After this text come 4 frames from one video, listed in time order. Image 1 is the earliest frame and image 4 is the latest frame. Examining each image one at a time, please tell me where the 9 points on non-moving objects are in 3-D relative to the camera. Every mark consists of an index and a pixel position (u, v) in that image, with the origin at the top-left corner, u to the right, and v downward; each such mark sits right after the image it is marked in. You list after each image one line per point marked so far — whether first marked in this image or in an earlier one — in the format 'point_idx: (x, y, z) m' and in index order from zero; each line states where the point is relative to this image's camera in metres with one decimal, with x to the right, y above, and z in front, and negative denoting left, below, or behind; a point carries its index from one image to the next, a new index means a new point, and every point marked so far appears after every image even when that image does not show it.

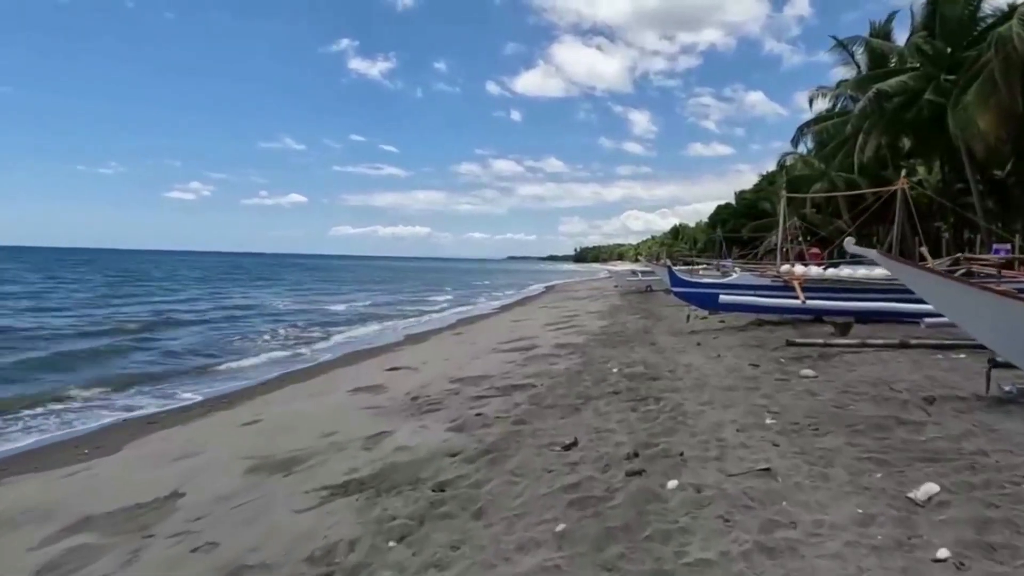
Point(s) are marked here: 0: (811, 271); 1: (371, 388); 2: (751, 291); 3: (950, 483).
0: (+6.7, +0.4, +11.8) m
1: (-2.9, -2.0, +10.6) m
2: (+5.4, -0.1, +11.9) m
3: (+2.9, -1.3, +3.5) m
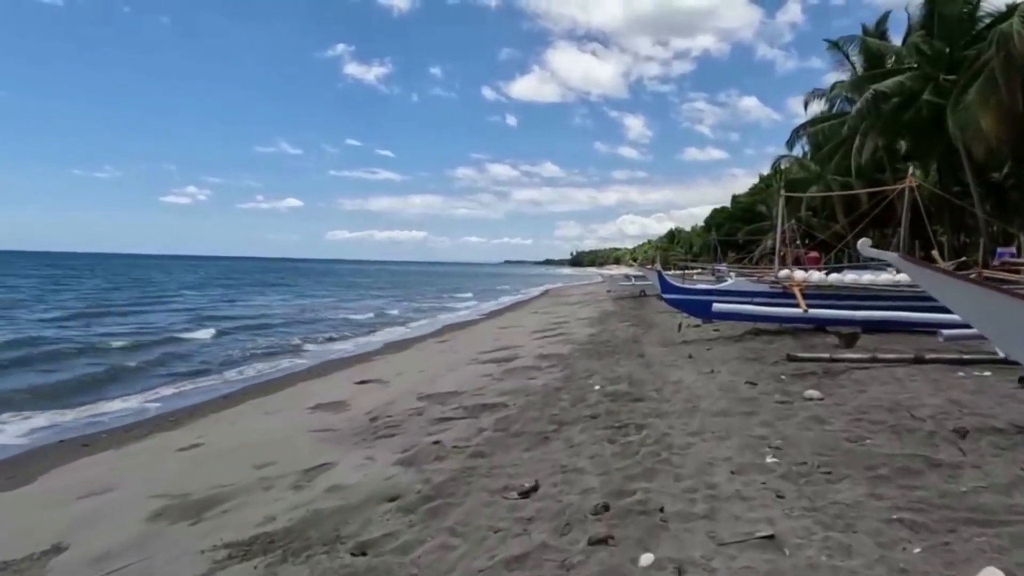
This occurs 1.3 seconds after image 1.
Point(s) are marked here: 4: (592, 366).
0: (+6.2, +0.3, +11.0) m
1: (-3.3, -2.2, +9.7) m
2: (+4.9, -0.2, +11.1) m
3: (+2.5, -1.4, +2.6) m
4: (+1.5, -1.5, +9.8) m
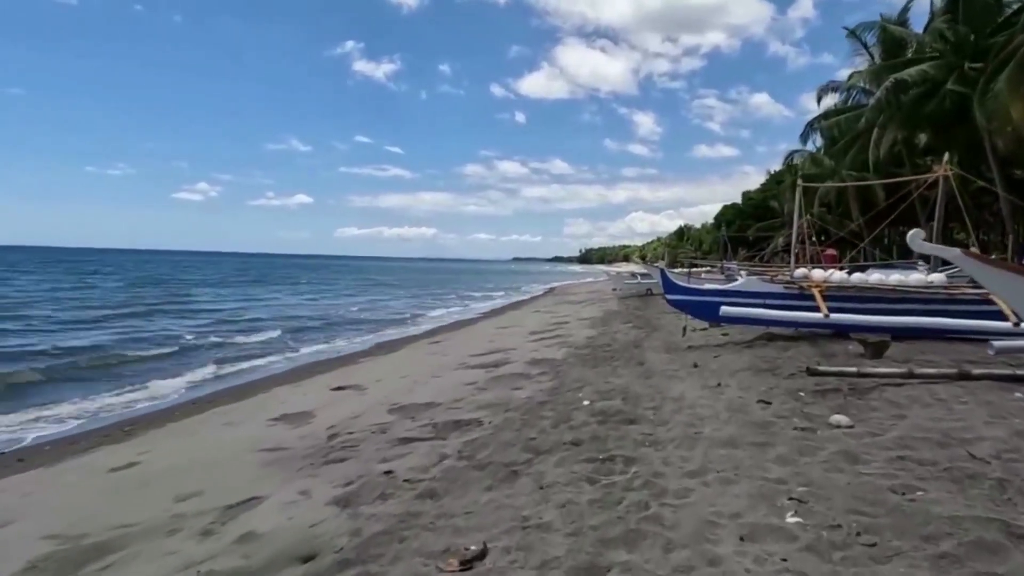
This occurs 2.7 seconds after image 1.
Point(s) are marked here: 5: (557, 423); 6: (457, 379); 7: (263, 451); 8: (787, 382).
0: (+6.0, +0.3, +9.9) m
1: (-3.6, -2.1, +8.8) m
2: (+4.7, -0.2, +10.0) m
3: (+2.1, -1.4, +1.6) m
4: (+1.2, -1.5, +8.8) m
5: (+0.5, -1.5, +6.0) m
6: (-1.1, -1.8, +10.4) m
7: (-3.2, -2.1, +6.9) m
8: (+3.5, -1.2, +6.7) m
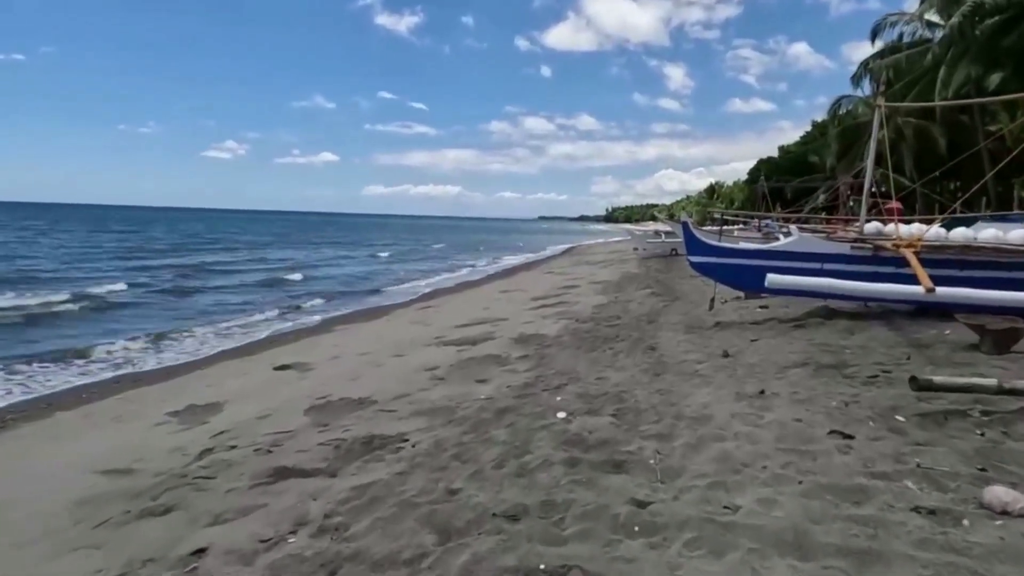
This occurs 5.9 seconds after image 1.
0: (+5.6, +0.8, +7.3) m
1: (-4.1, -1.6, +6.8) m
2: (+4.3, +0.3, +7.5) m
3: (+1.3, -1.5, -0.7) m
4: (+0.8, -0.9, +6.6) m
5: (-0.1, -1.2, +3.8) m
6: (-1.4, -1.1, +8.3) m
7: (-3.8, -1.7, +4.9) m
8: (+2.9, -0.9, +4.3) m
